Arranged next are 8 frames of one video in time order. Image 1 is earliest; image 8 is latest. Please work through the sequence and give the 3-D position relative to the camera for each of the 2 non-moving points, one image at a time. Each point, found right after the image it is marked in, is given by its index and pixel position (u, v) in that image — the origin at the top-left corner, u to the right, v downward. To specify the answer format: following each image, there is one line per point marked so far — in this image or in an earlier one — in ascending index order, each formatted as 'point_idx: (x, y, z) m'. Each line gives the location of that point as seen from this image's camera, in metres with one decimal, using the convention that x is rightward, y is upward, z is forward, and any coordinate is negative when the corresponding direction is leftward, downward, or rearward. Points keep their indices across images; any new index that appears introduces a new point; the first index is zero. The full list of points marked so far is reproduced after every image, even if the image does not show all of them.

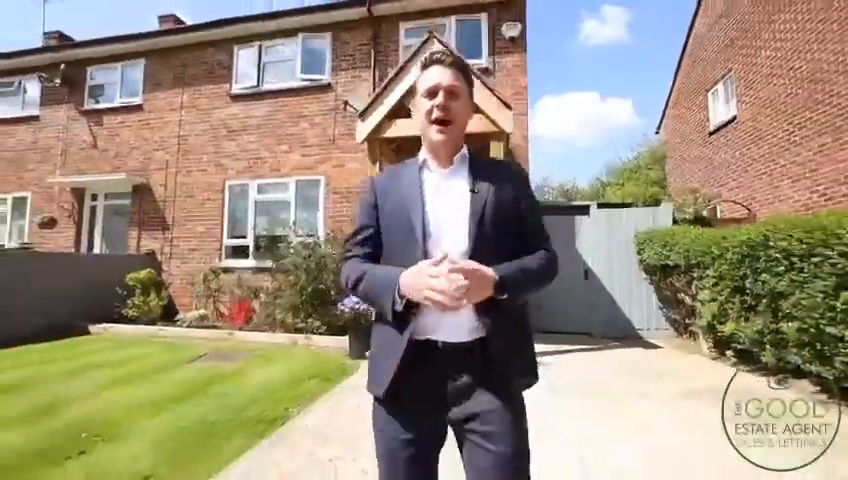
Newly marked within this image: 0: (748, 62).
0: (+7.1, +3.9, +10.9) m
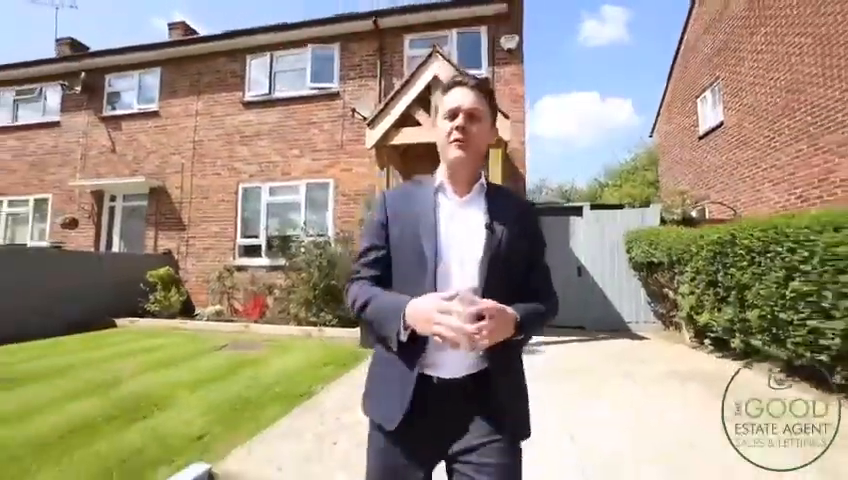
0: (+7.2, +3.9, +11.6) m
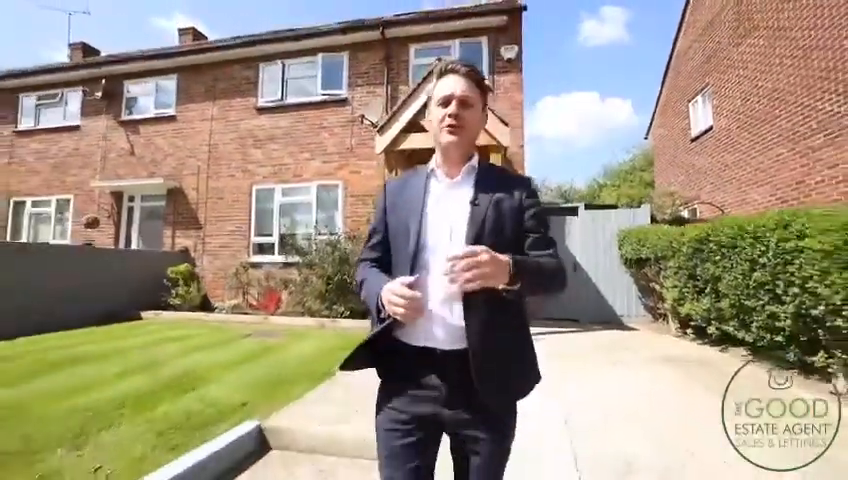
0: (+7.3, +4.0, +12.2) m
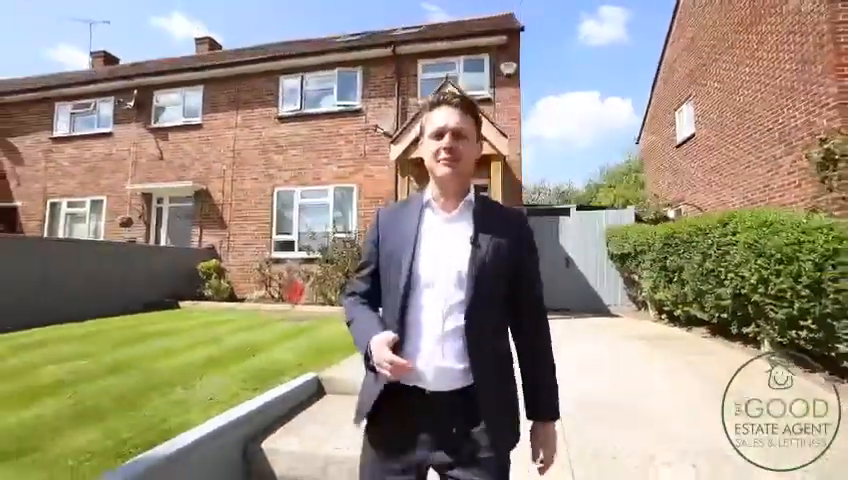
0: (+7.4, +4.0, +13.4) m
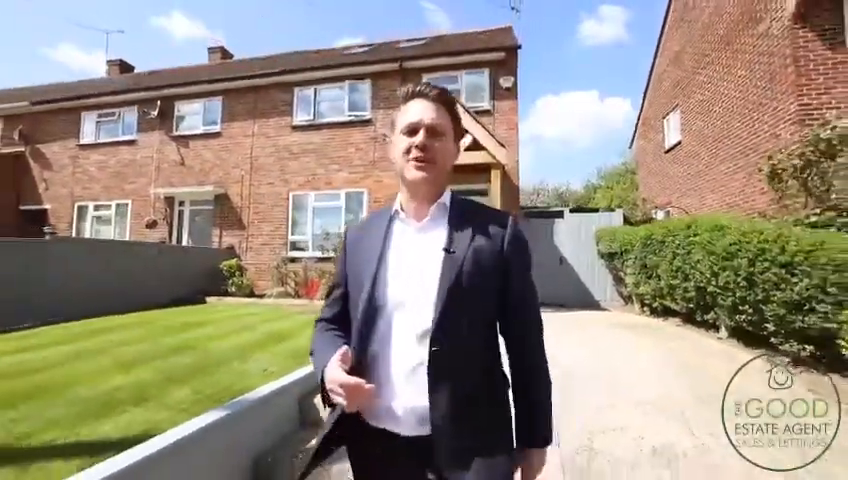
0: (+7.6, +4.0, +14.4) m
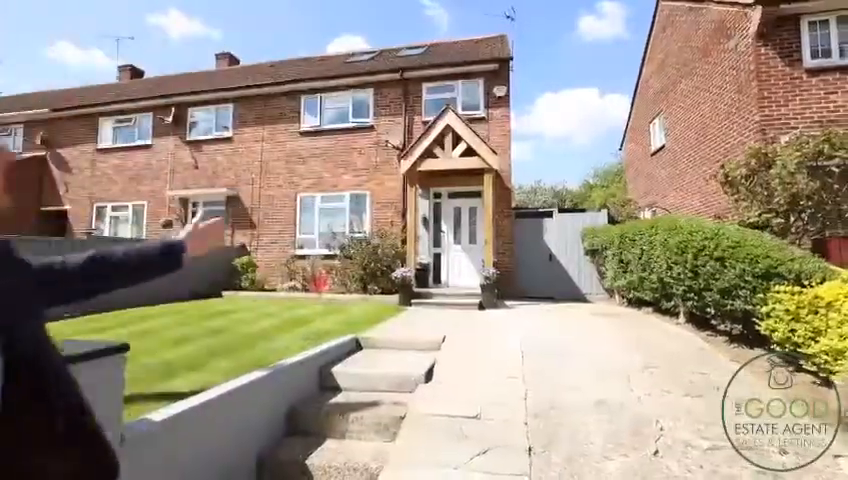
0: (+7.5, +4.1, +15.3) m
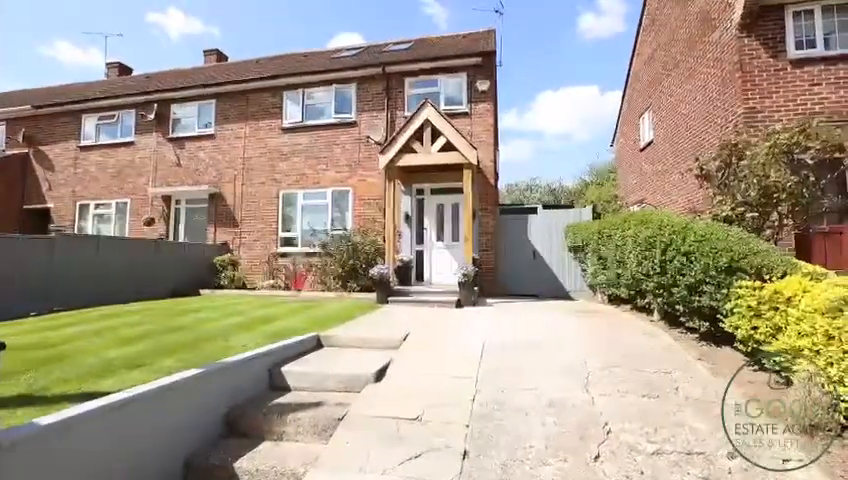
0: (+7.0, +4.2, +15.1) m
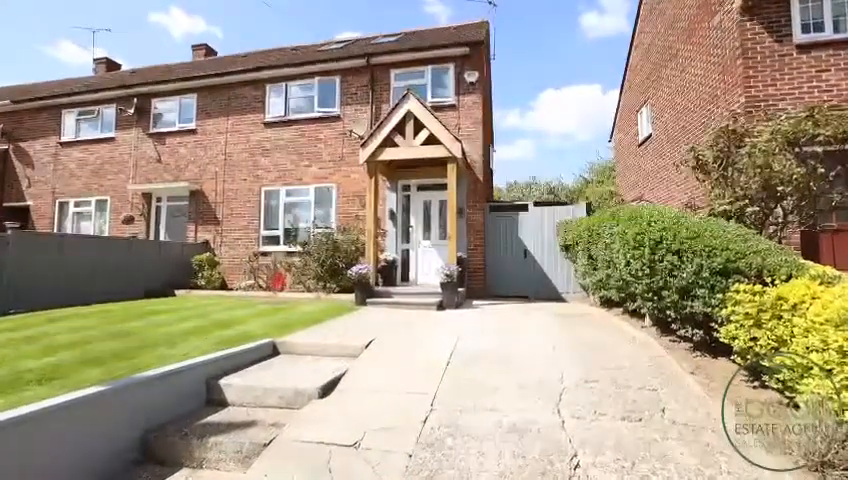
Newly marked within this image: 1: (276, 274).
0: (+6.7, +4.2, +14.5) m
1: (-4.1, -1.0, +13.8) m
